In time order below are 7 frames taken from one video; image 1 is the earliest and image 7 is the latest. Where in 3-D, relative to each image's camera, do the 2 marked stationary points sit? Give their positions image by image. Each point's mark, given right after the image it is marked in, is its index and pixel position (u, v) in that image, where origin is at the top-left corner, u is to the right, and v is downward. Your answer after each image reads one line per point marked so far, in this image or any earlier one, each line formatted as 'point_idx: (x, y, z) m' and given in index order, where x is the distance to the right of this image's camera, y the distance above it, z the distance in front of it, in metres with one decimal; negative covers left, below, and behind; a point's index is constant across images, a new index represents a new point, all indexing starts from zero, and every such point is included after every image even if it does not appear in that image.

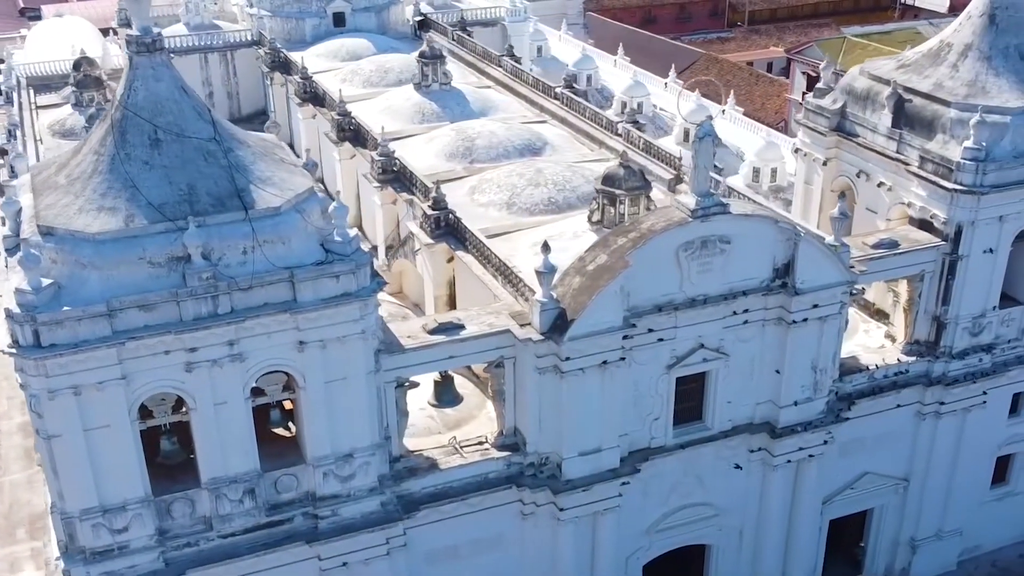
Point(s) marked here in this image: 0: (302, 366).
0: (-3.0, -1.1, +15.9) m
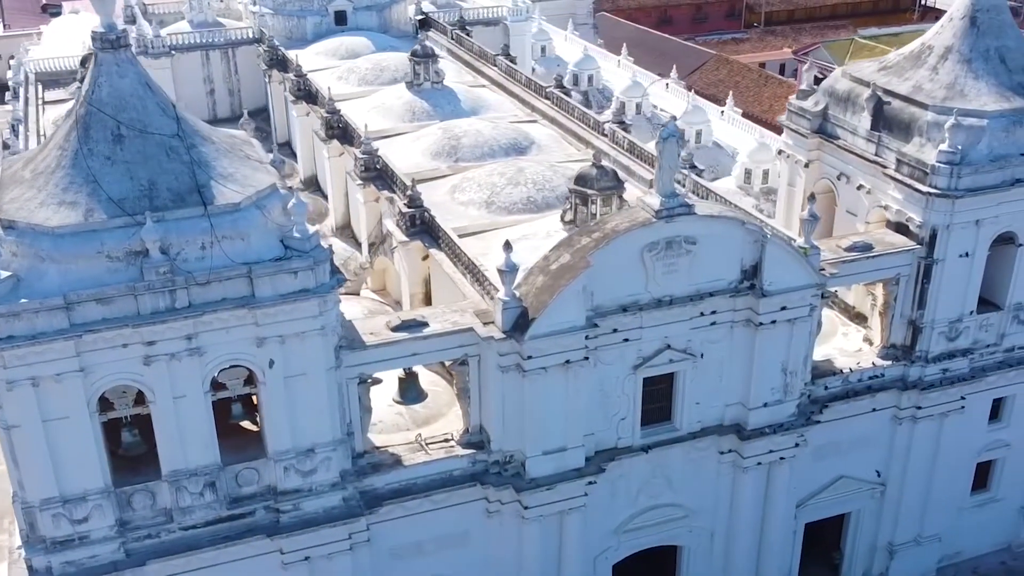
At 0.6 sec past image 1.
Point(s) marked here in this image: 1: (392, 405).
0: (-3.6, -1.1, +16.0) m
1: (-2.2, -2.0, +19.5) m
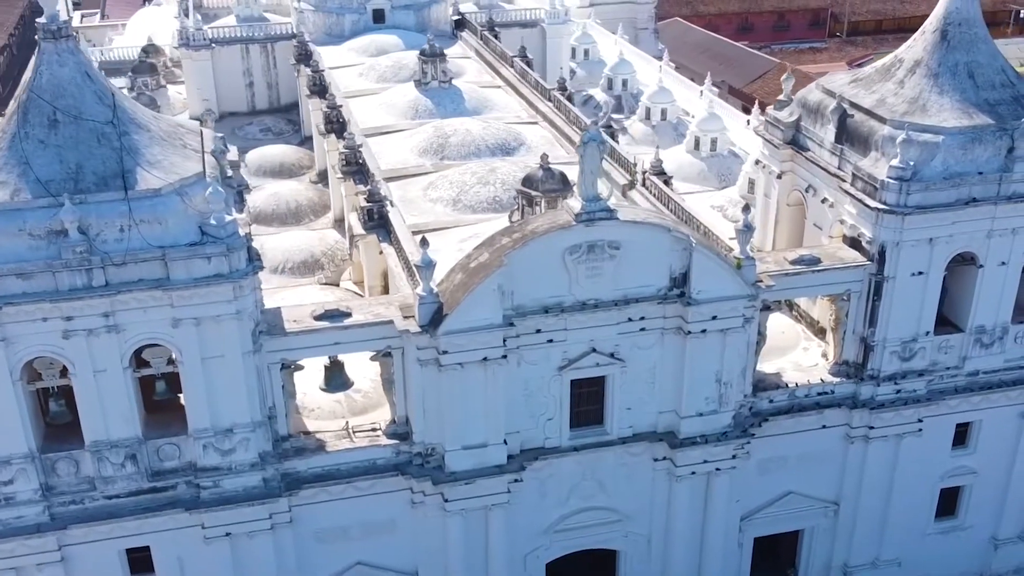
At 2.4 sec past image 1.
0: (-5.0, -0.8, +16.8) m
1: (-3.4, -1.9, +20.1) m
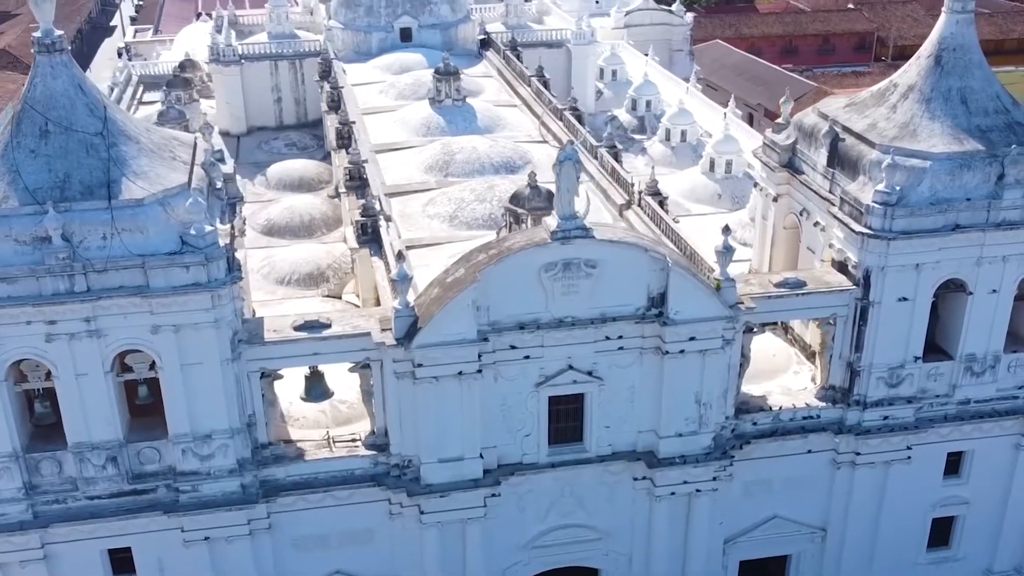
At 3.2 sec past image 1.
0: (-5.4, -0.9, +17.2) m
1: (-3.7, -2.1, +20.4) m
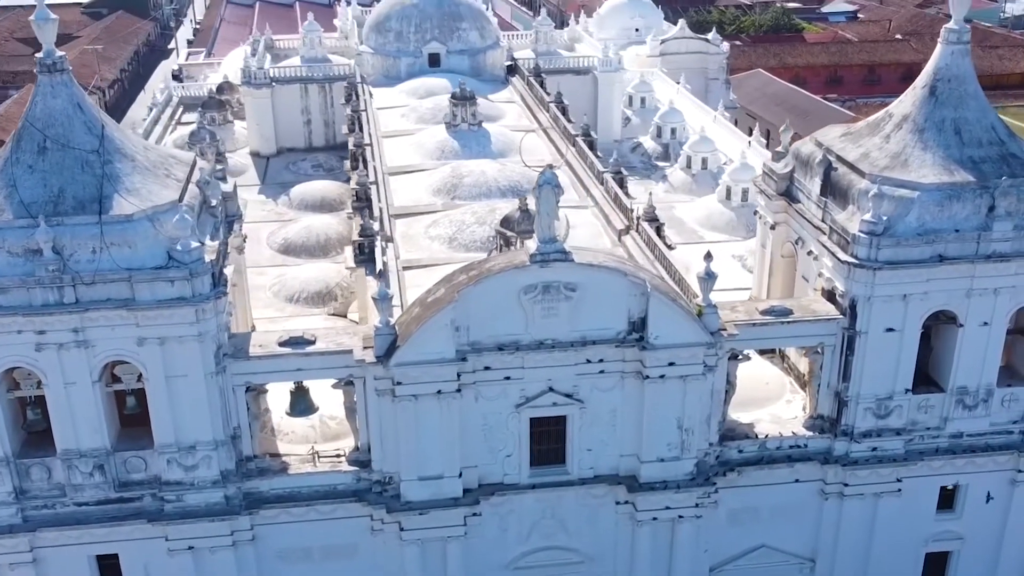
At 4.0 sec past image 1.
0: (-5.8, -1.1, +17.7) m
1: (-3.9, -2.4, +20.8) m
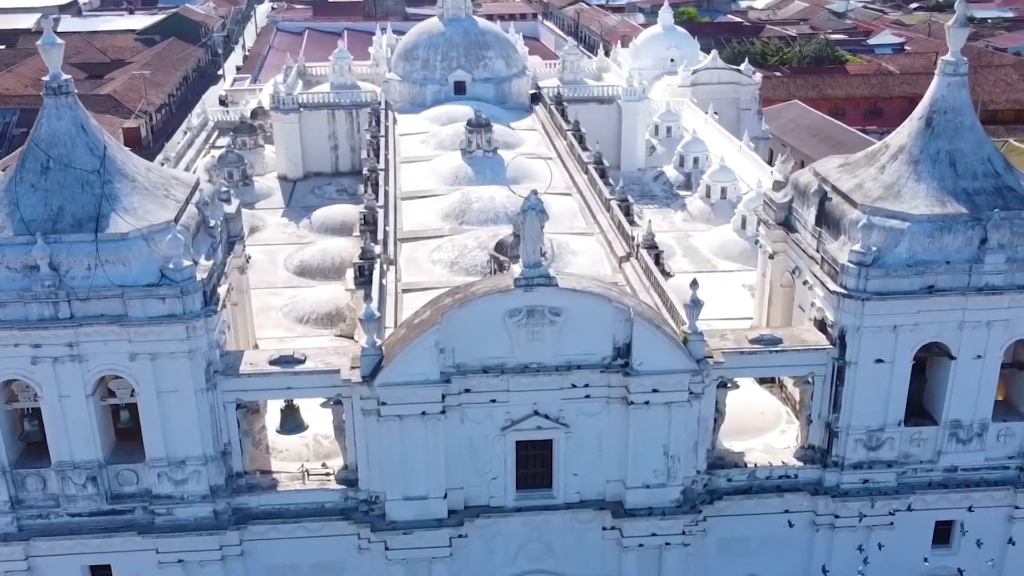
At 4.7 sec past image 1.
0: (-6.1, -1.4, +18.1) m
1: (-4.1, -2.8, +21.1) m
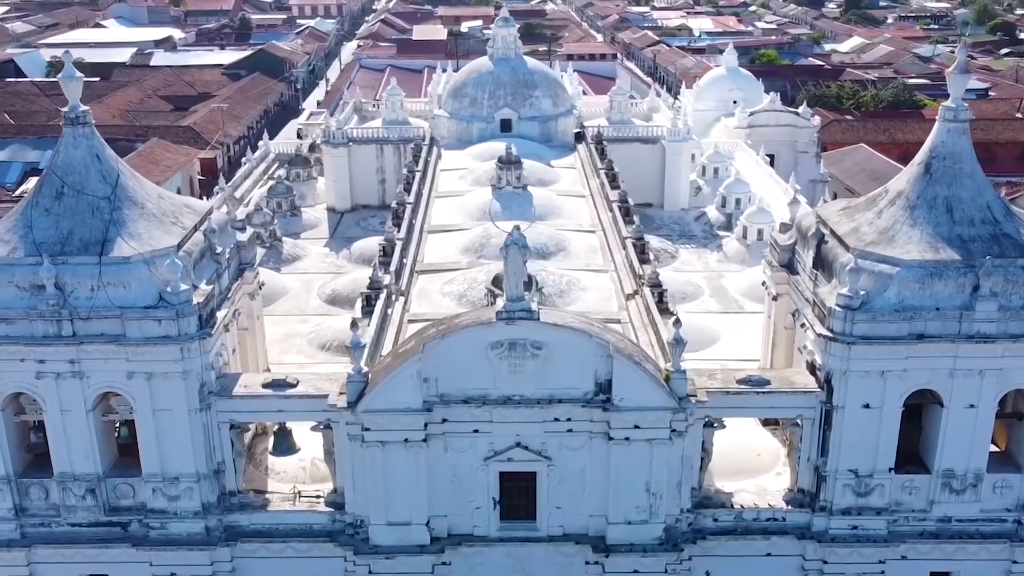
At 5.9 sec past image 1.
0: (-6.4, -1.8, +18.9) m
1: (-4.2, -3.3, +21.7) m
